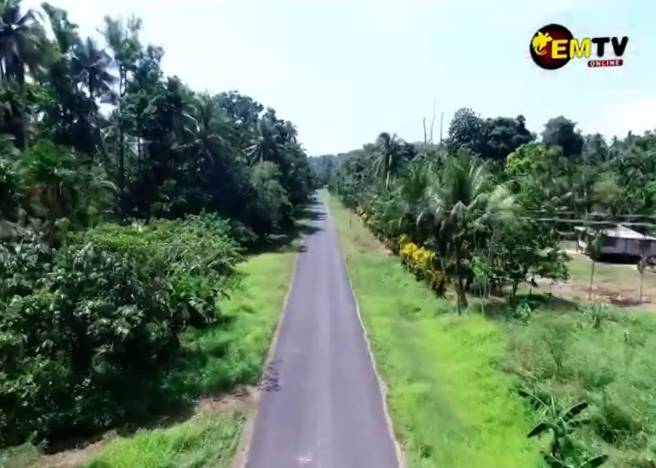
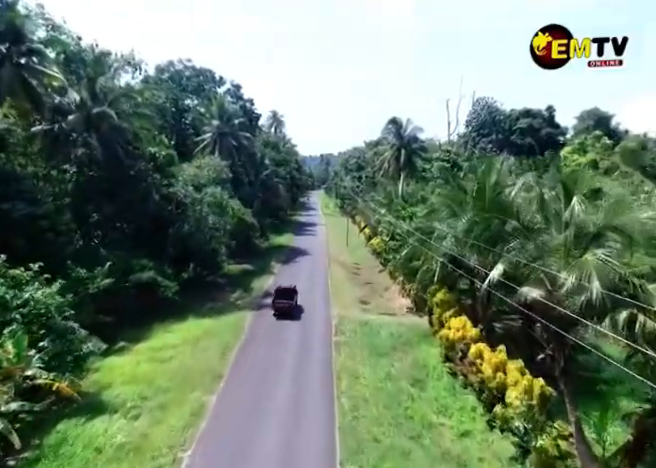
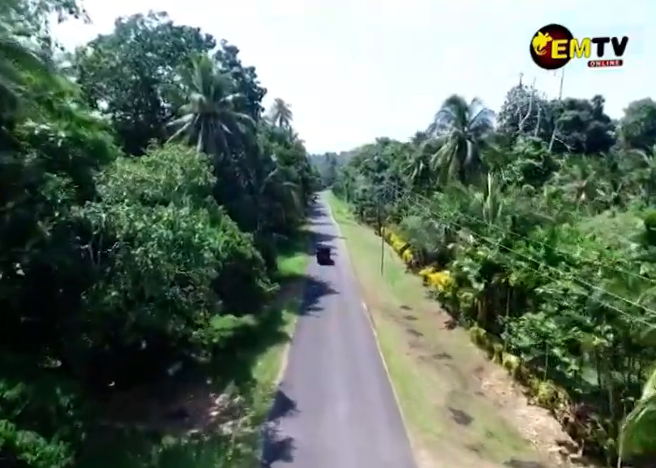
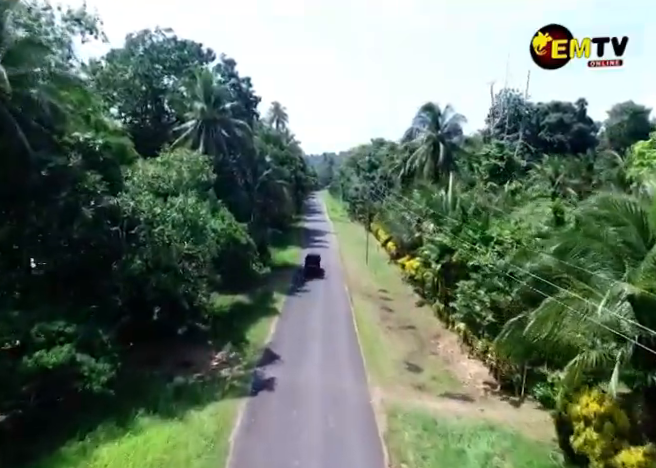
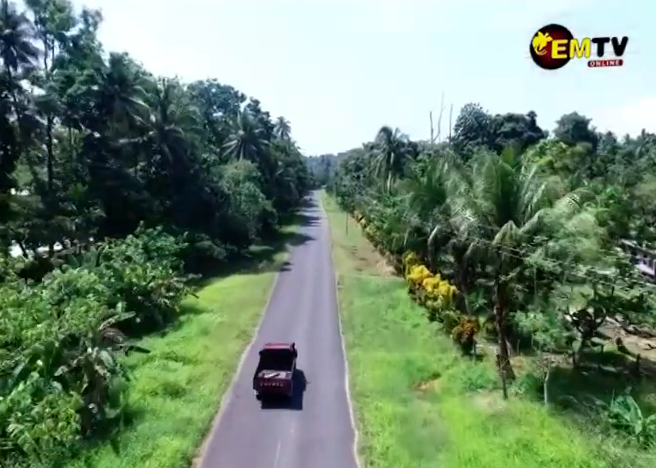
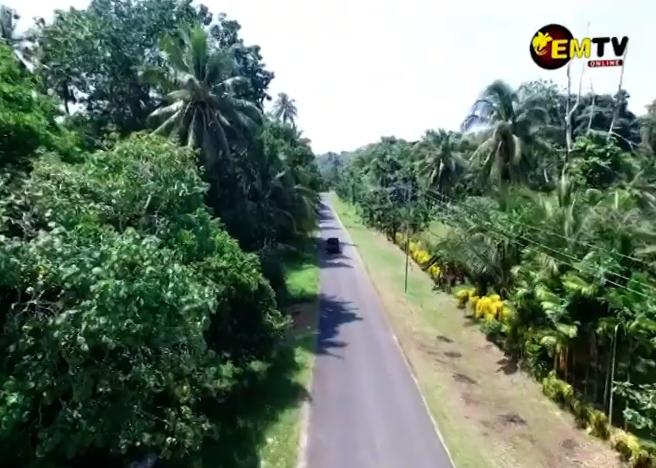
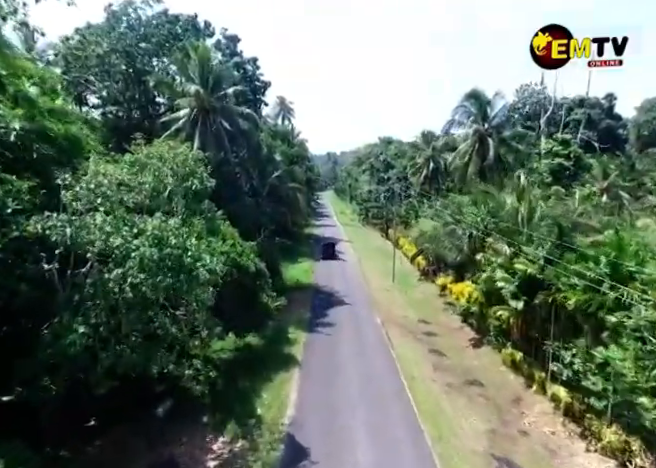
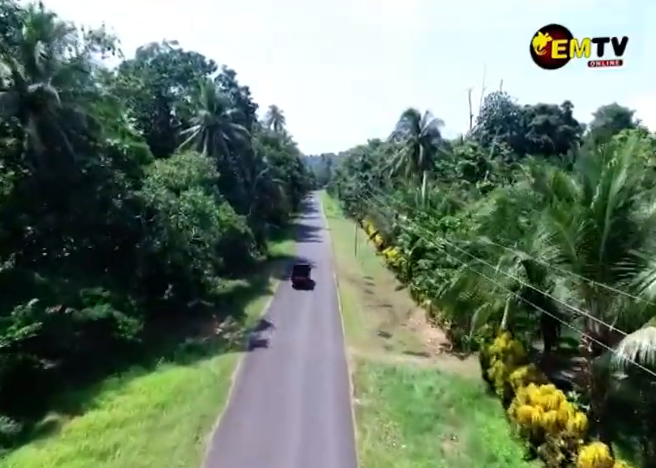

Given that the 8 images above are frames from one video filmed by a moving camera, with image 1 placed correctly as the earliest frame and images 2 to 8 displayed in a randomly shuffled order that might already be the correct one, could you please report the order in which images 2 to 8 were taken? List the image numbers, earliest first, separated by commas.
5, 2, 8, 4, 3, 7, 6
